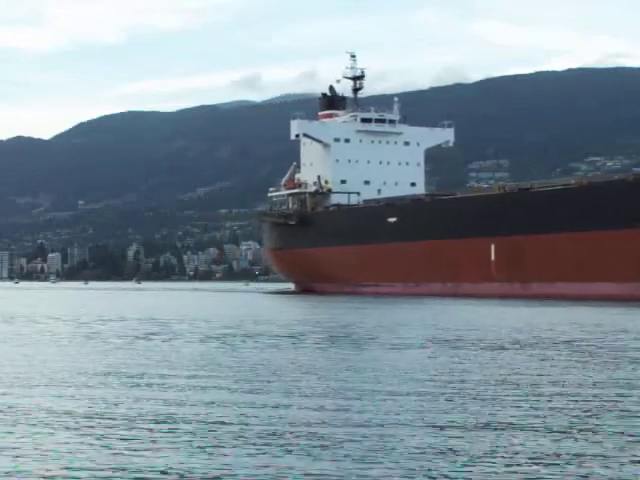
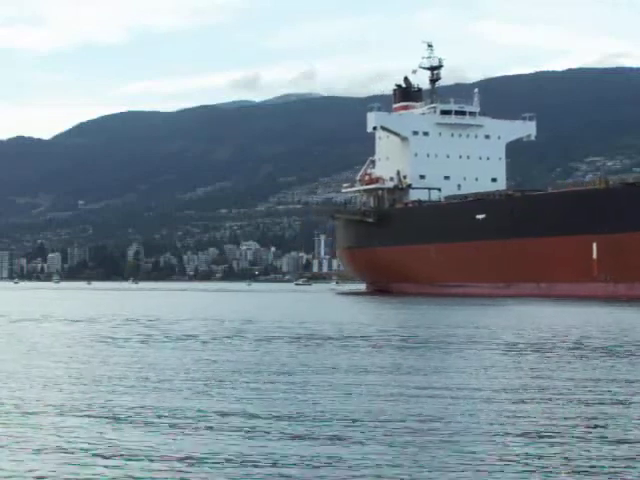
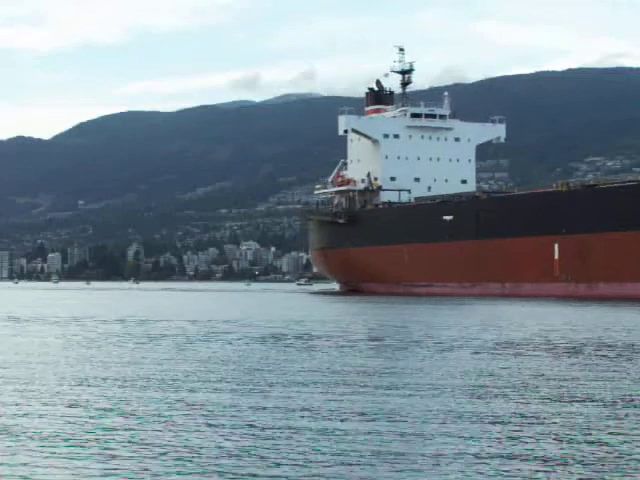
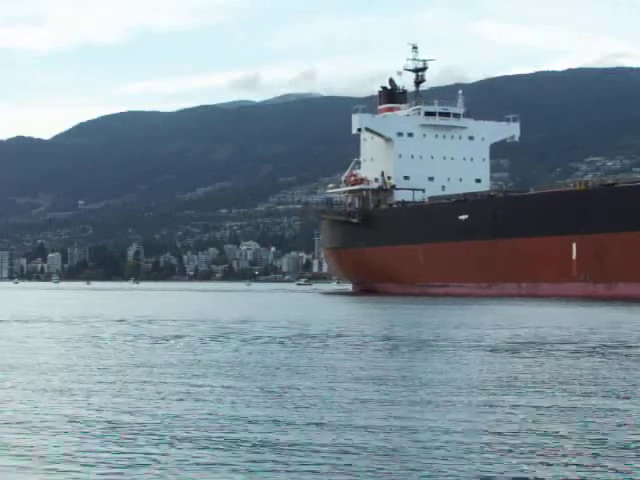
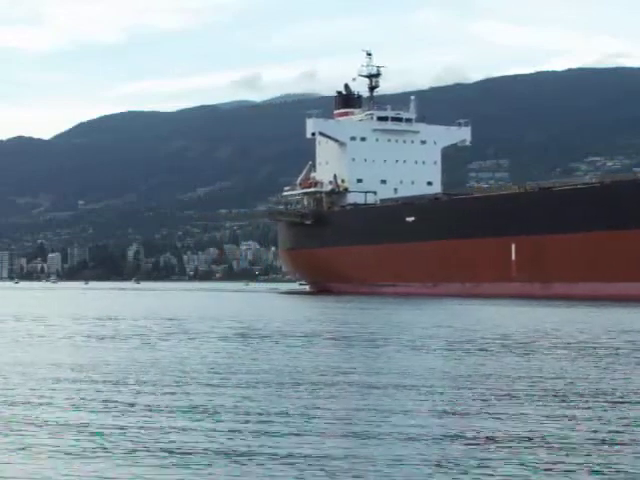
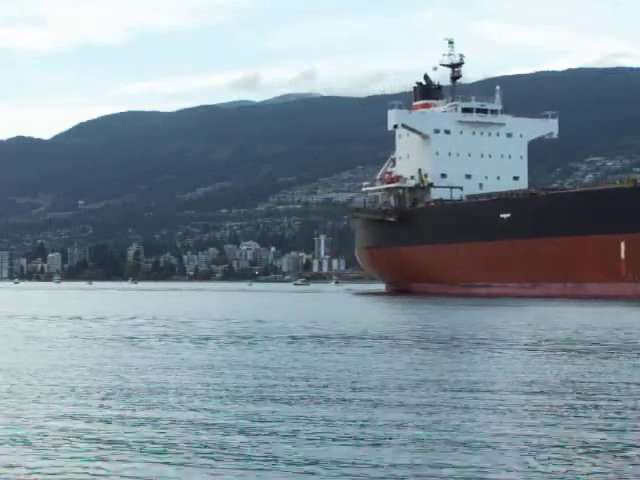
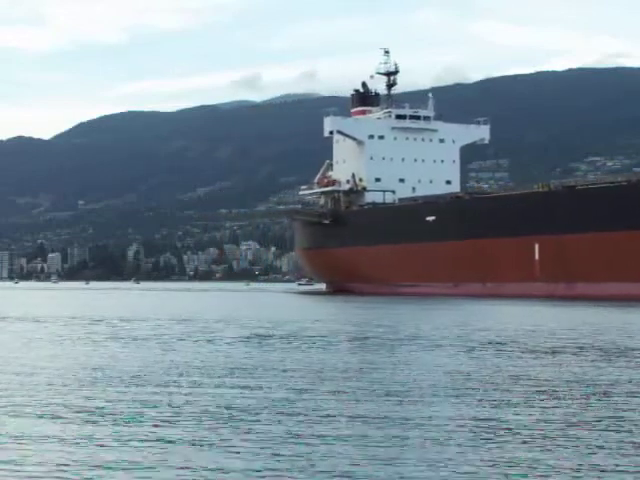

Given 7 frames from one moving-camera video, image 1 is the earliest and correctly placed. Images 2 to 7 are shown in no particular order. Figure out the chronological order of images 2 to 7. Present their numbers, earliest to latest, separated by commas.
5, 7, 3, 4, 2, 6
